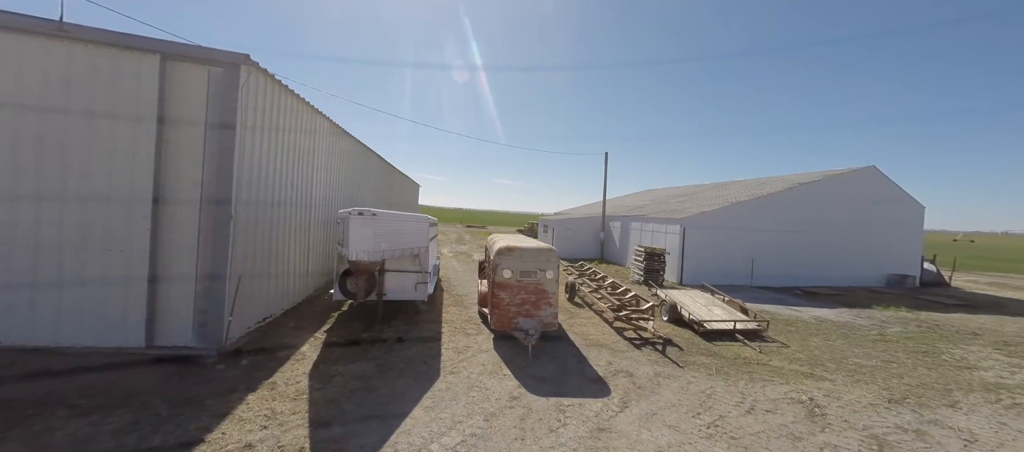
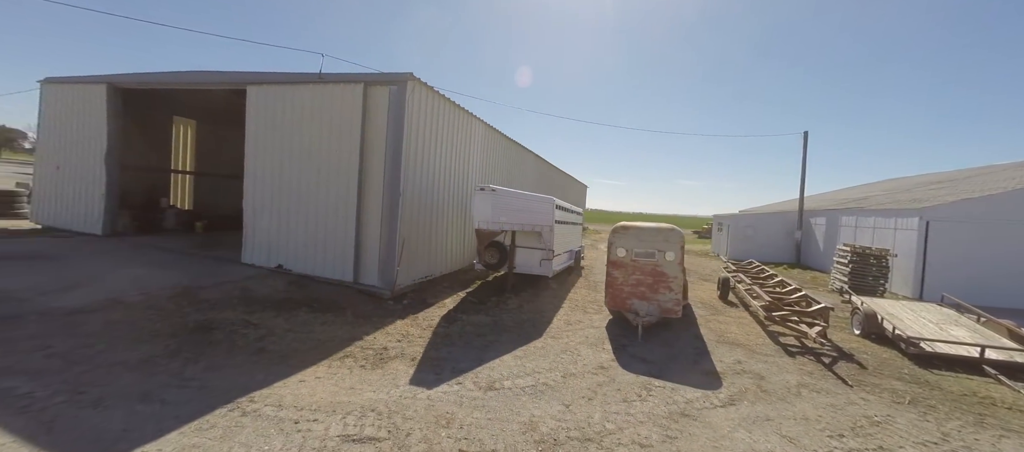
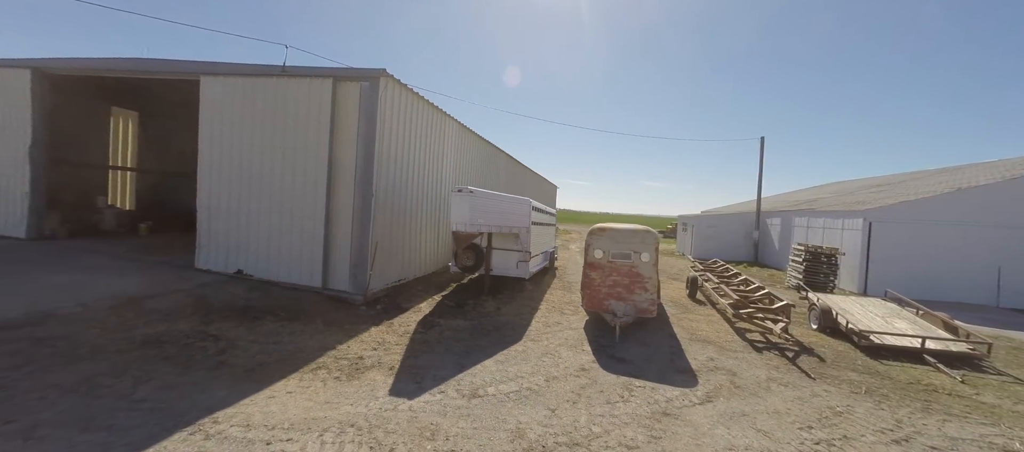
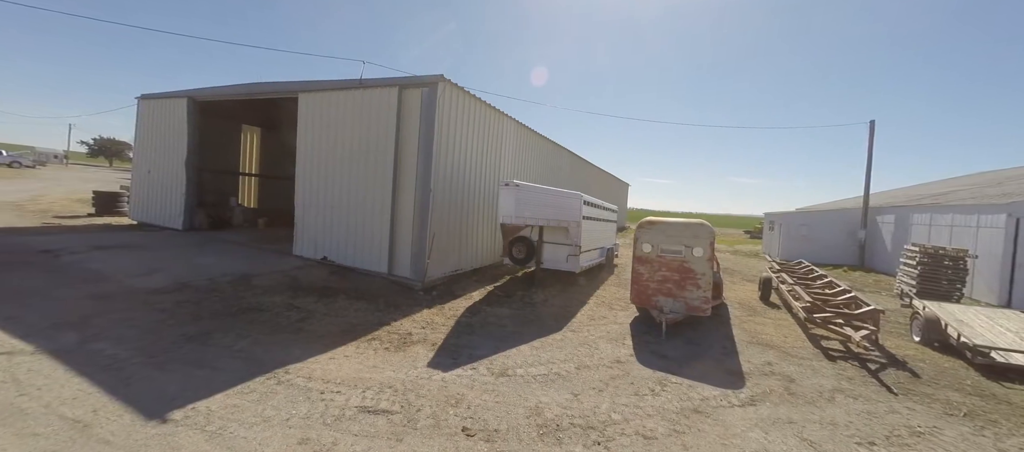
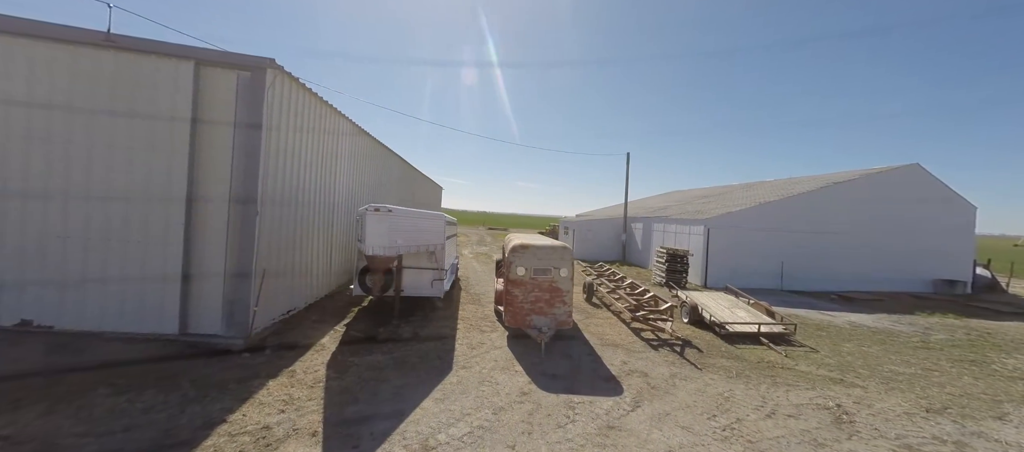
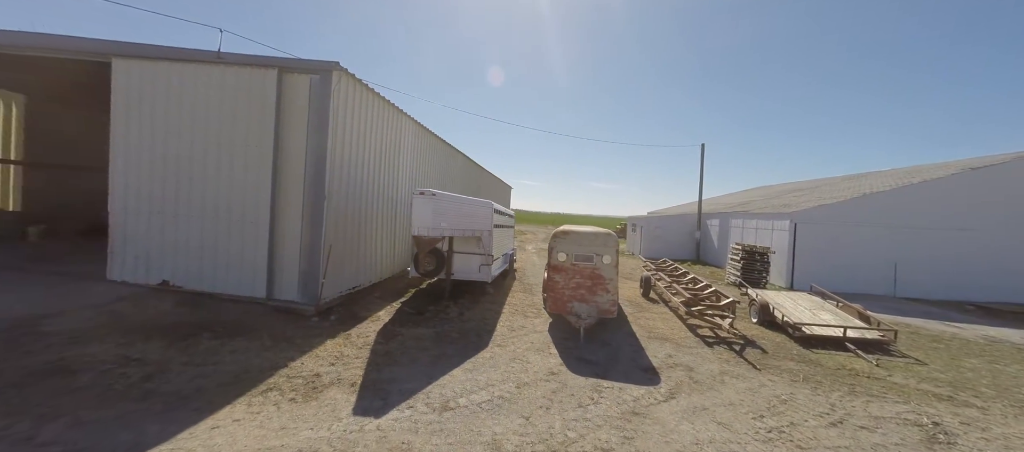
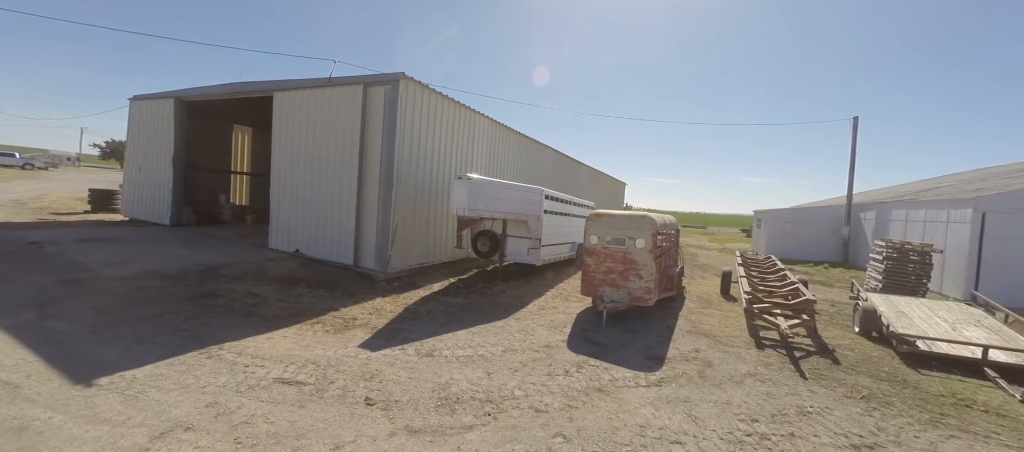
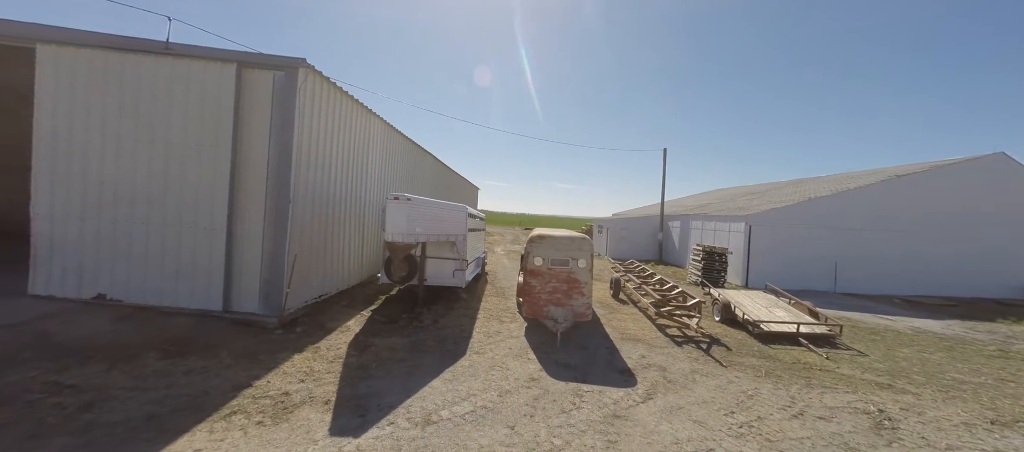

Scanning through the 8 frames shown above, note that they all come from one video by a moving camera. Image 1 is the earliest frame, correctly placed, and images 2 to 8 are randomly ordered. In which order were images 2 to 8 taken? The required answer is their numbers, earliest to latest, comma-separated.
5, 8, 6, 3, 2, 4, 7
